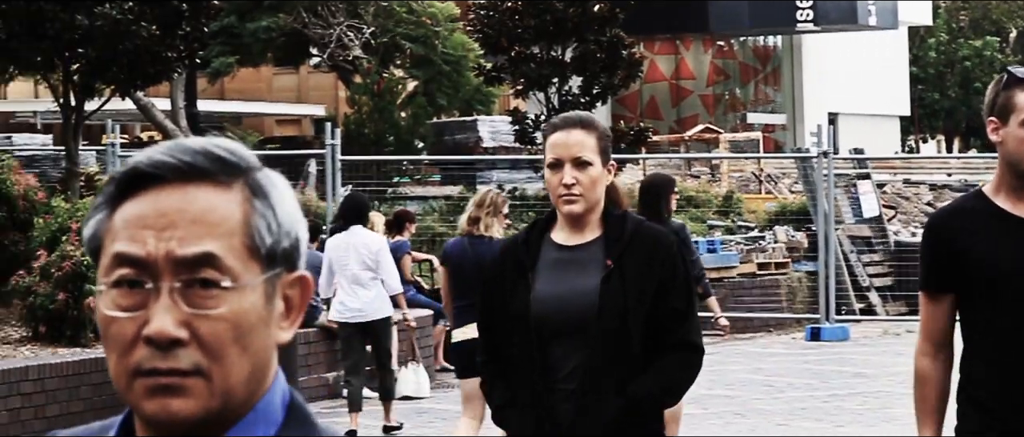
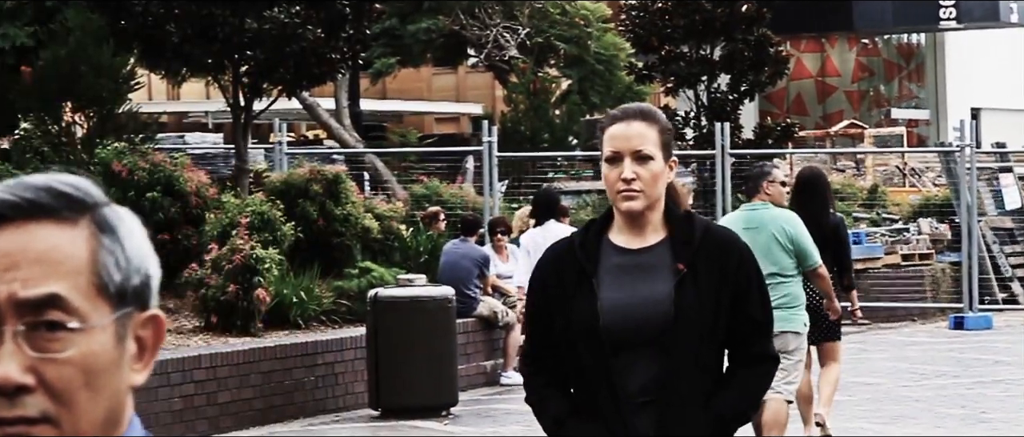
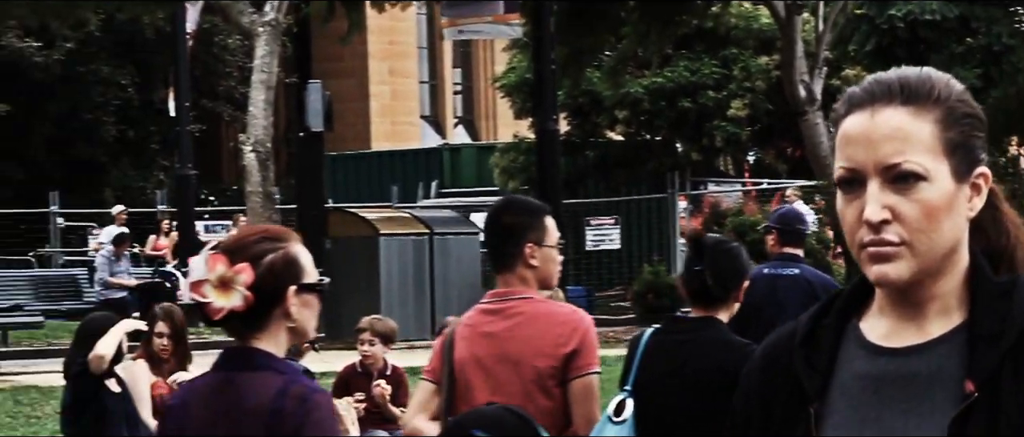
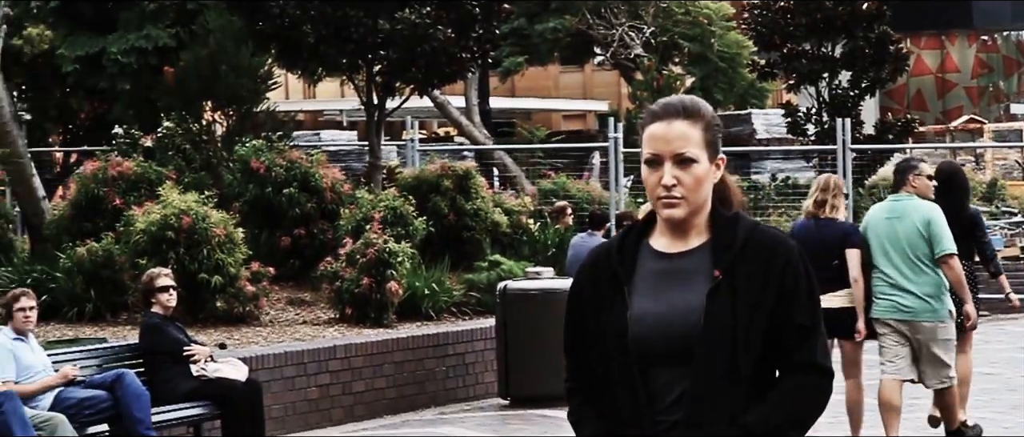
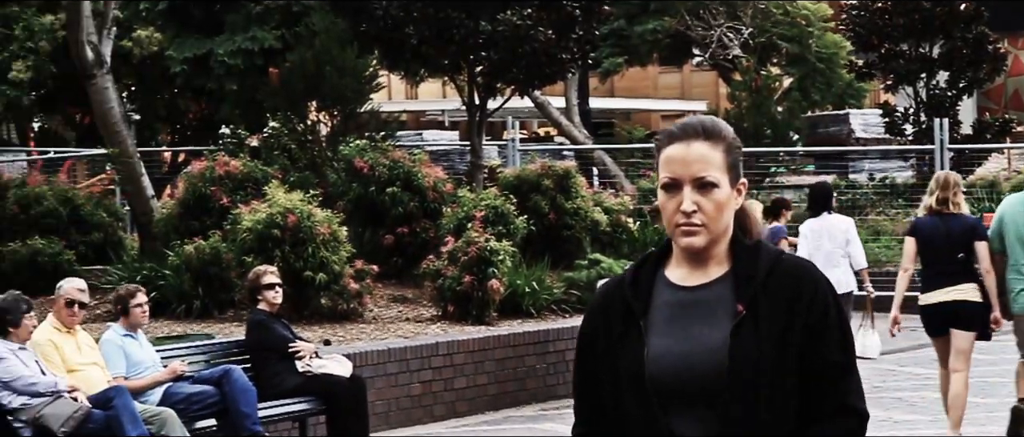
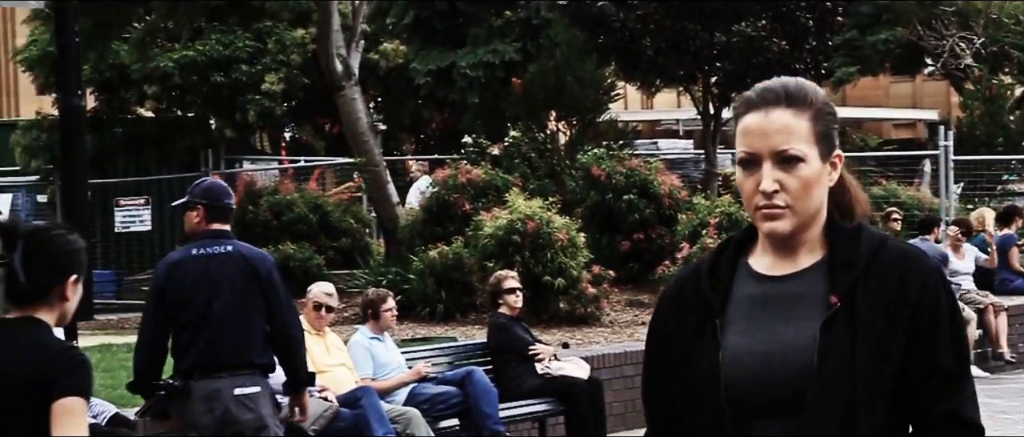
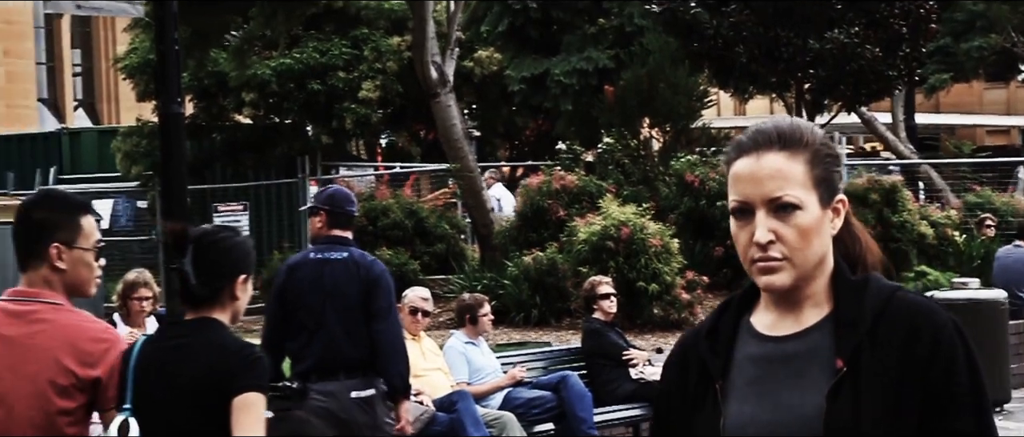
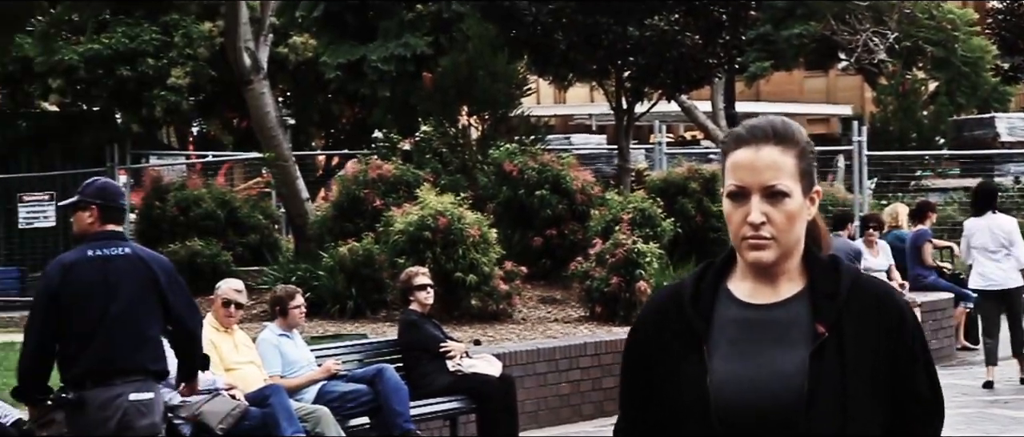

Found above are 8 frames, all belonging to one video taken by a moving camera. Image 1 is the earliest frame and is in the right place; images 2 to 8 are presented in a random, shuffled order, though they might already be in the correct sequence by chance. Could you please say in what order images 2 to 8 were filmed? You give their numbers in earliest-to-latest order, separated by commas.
2, 4, 5, 8, 6, 7, 3
